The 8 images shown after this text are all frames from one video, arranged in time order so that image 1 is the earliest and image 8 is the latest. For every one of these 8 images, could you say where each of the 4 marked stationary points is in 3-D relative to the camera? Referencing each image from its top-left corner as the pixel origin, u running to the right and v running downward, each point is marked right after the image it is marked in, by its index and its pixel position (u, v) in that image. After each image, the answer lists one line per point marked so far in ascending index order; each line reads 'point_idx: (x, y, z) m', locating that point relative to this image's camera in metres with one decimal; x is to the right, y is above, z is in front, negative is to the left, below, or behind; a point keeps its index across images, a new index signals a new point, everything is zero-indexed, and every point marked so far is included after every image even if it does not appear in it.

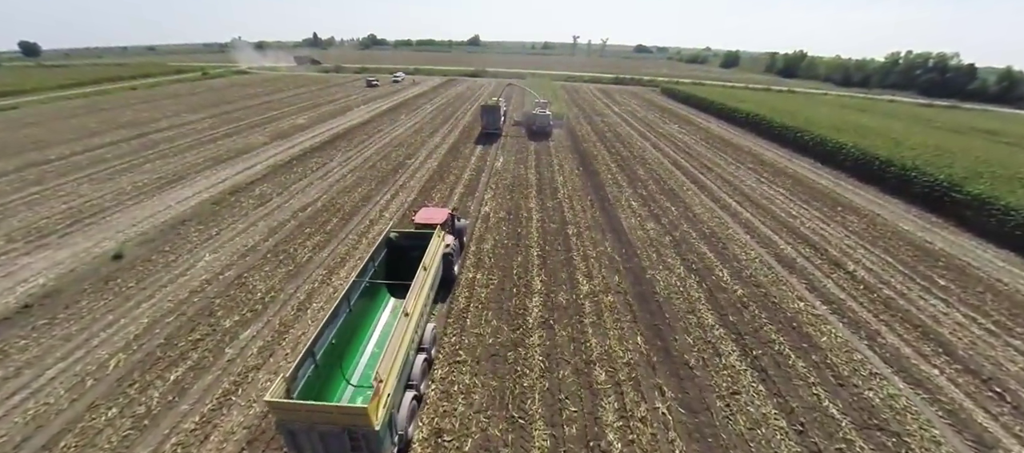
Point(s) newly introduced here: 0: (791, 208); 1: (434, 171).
0: (+12.0, +0.8, +14.9) m
1: (-4.0, +2.9, +17.3) m
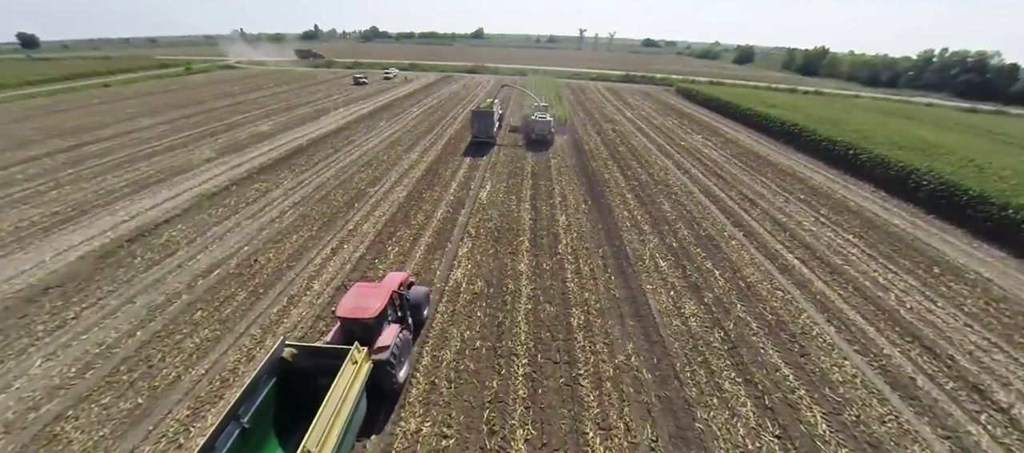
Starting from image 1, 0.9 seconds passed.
0: (+11.5, -1.4, +11.0) m
1: (-4.5, +0.9, +13.5) m
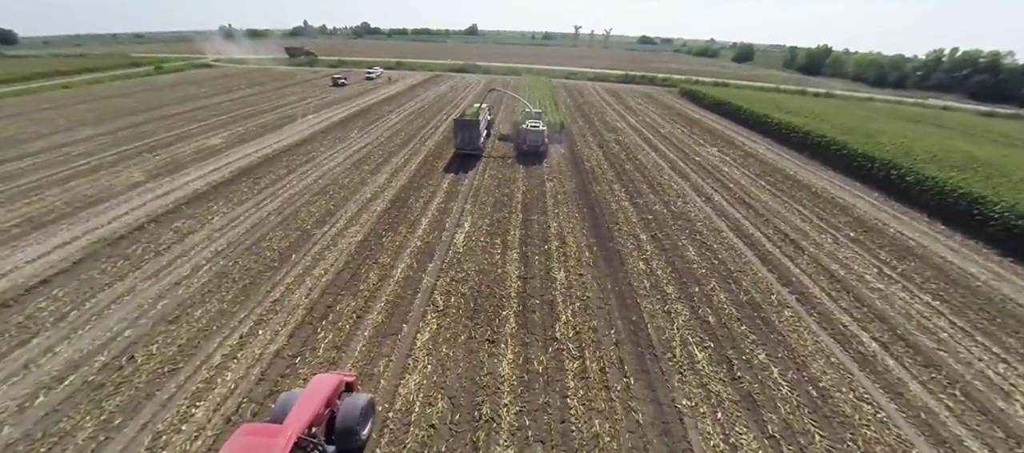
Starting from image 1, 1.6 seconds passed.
0: (+11.0, -3.1, +8.2) m
1: (-5.0, -0.9, +10.5) m
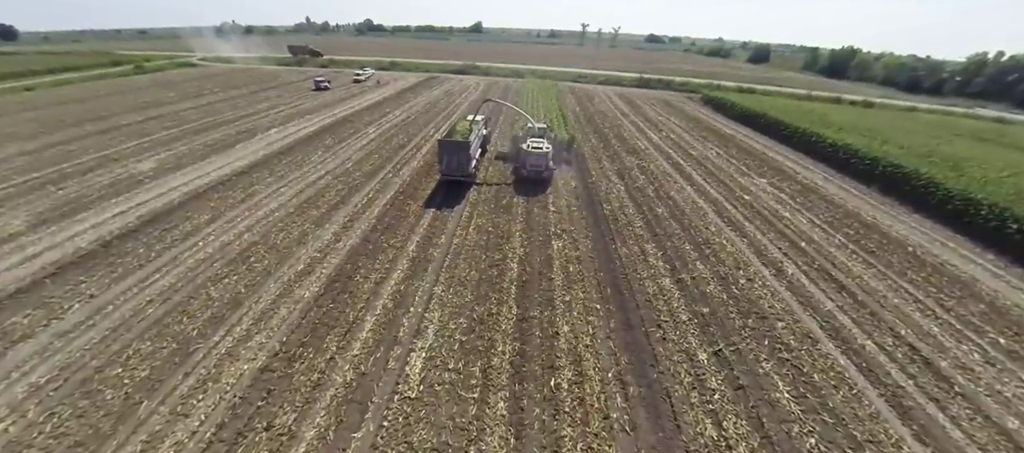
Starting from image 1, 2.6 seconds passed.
0: (+10.7, -5.7, +4.0) m
1: (-5.3, -3.4, +6.5) m
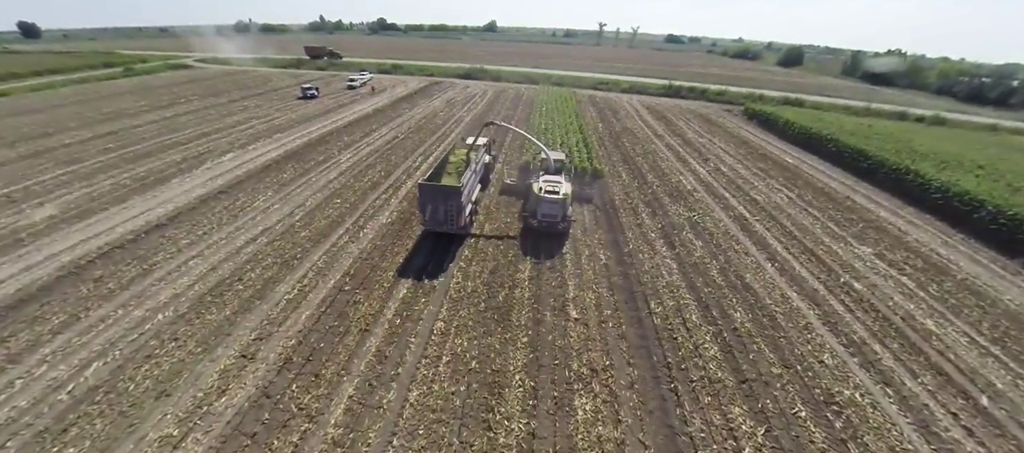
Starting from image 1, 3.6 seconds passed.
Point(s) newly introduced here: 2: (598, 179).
0: (+10.3, -8.9, -0.6) m
1: (-5.6, -6.2, +2.3) m
2: (+4.4, +2.2, +17.9) m
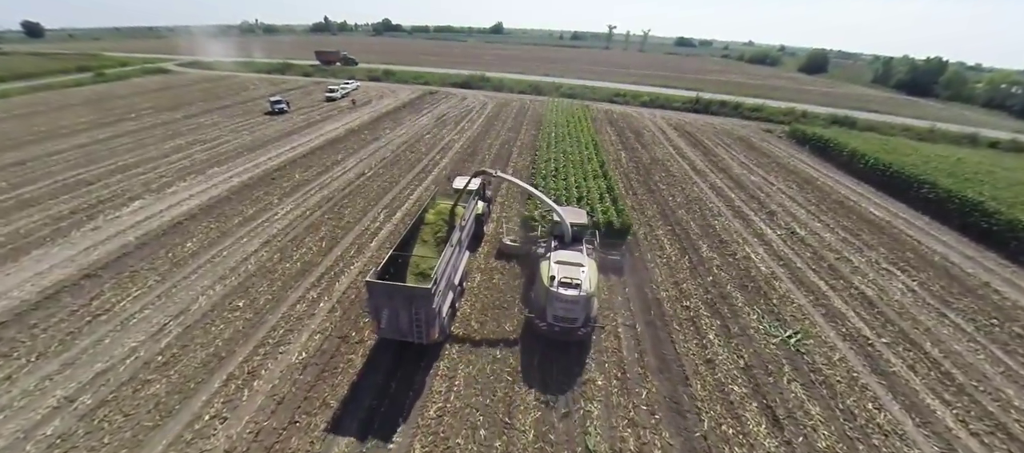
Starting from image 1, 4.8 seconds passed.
0: (+9.8, -12.1, -5.4) m
1: (-5.9, -9.2, -2.3) m
2: (+4.2, -1.0, +13.2) m
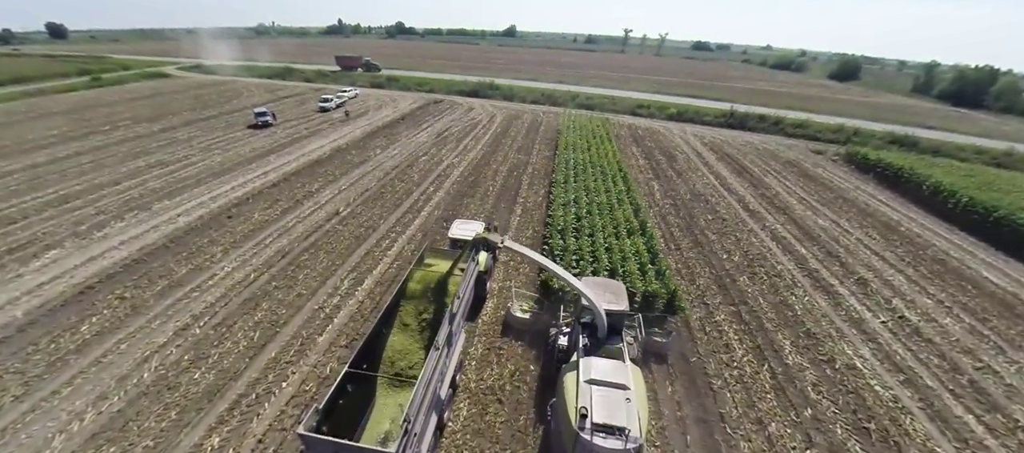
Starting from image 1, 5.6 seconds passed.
0: (+9.3, -14.2, -8.8) m
1: (-6.4, -11.1, -5.3) m
2: (+4.4, -3.1, +10.0) m
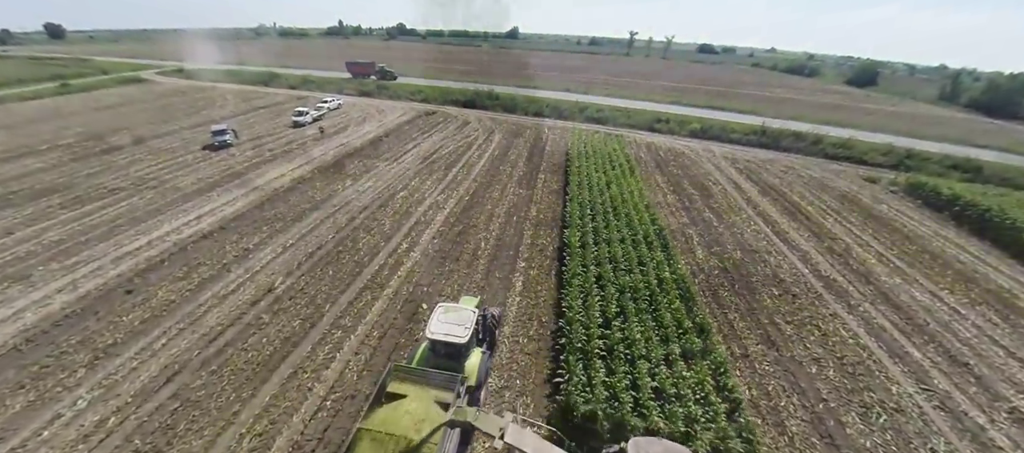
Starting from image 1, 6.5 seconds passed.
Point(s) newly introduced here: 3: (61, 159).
0: (+9.0, -16.5, -12.2) m
1: (-6.6, -13.3, -8.7) m
2: (+4.3, -5.4, +6.6) m
3: (-25.8, +3.7, +19.7) m
